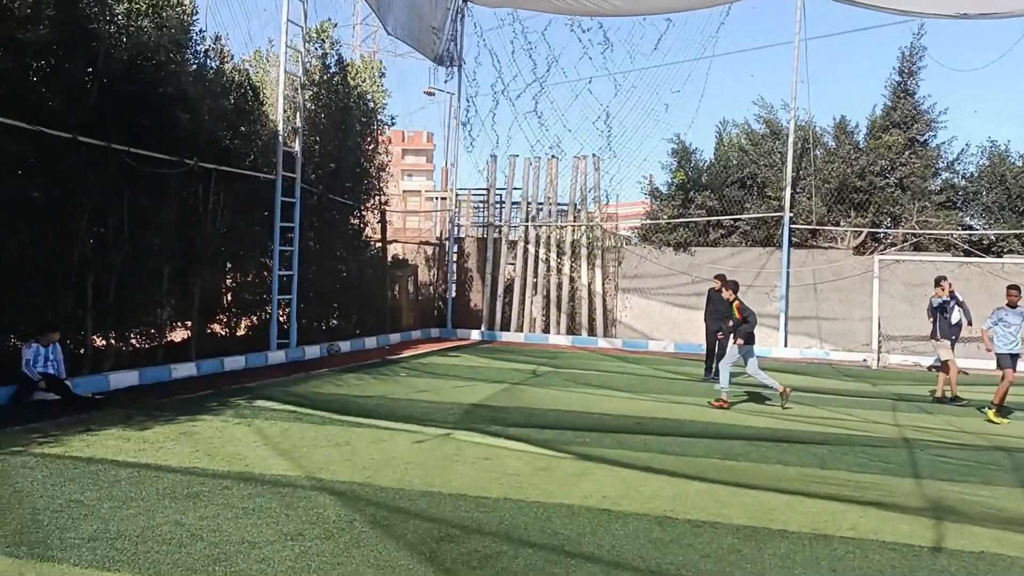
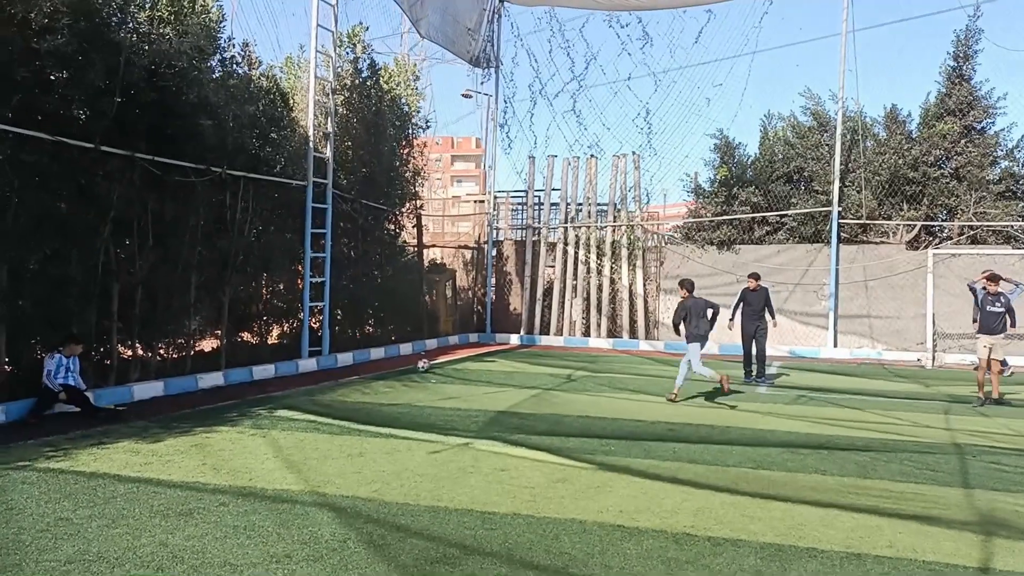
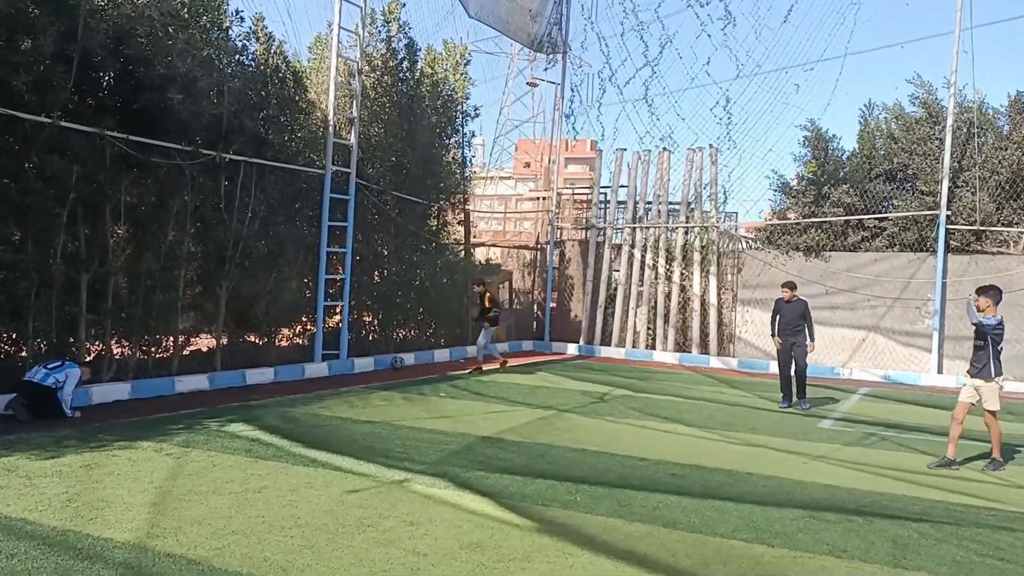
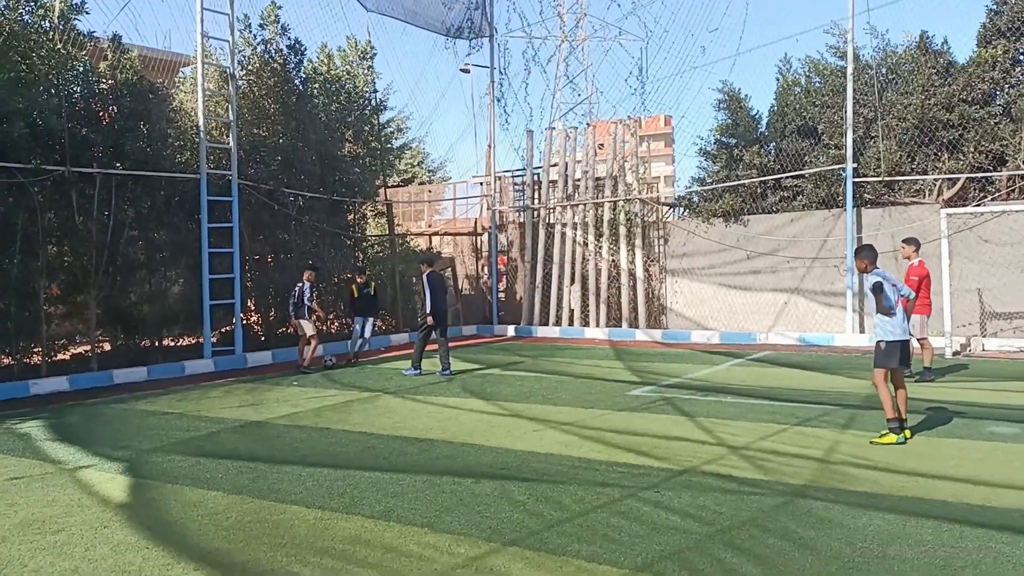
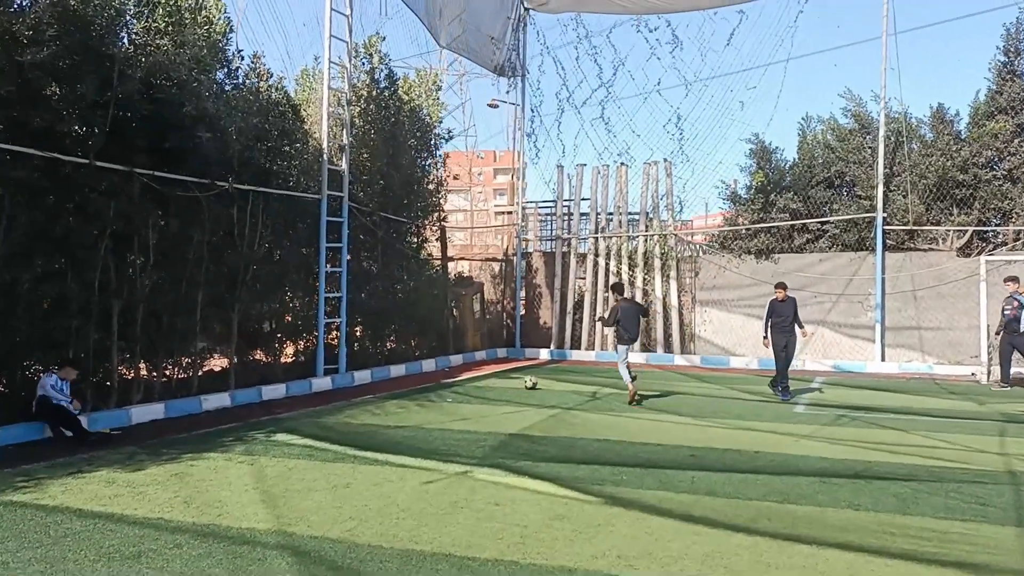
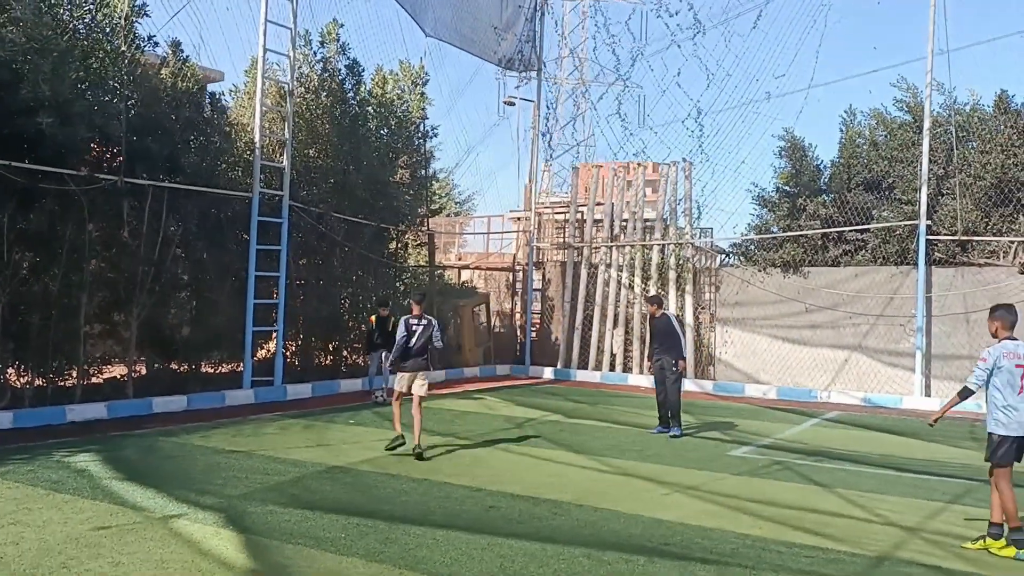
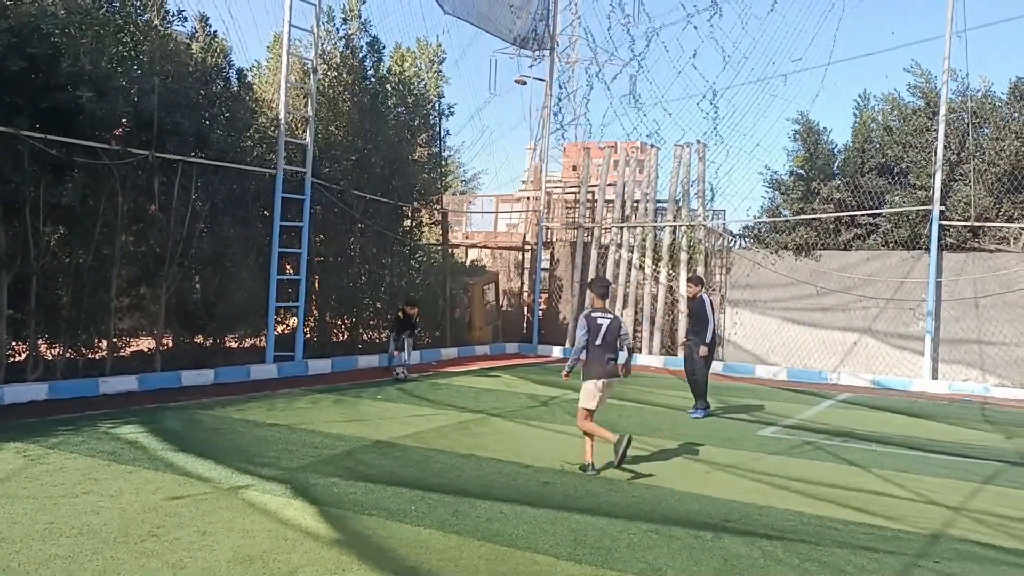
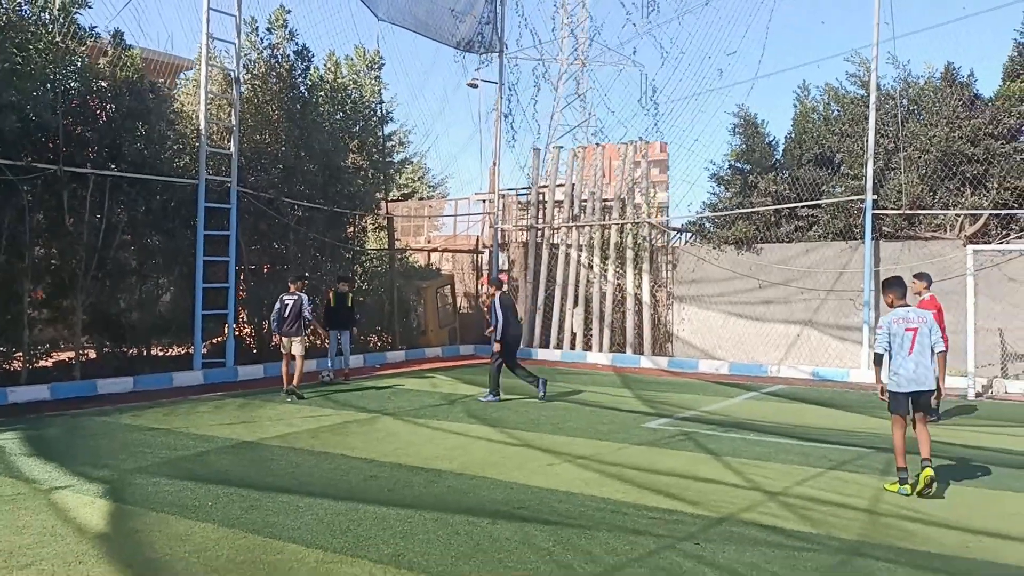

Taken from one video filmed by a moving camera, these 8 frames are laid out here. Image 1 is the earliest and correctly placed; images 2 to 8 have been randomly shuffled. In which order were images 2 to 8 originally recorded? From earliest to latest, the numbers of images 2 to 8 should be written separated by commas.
2, 5, 3, 7, 6, 8, 4
